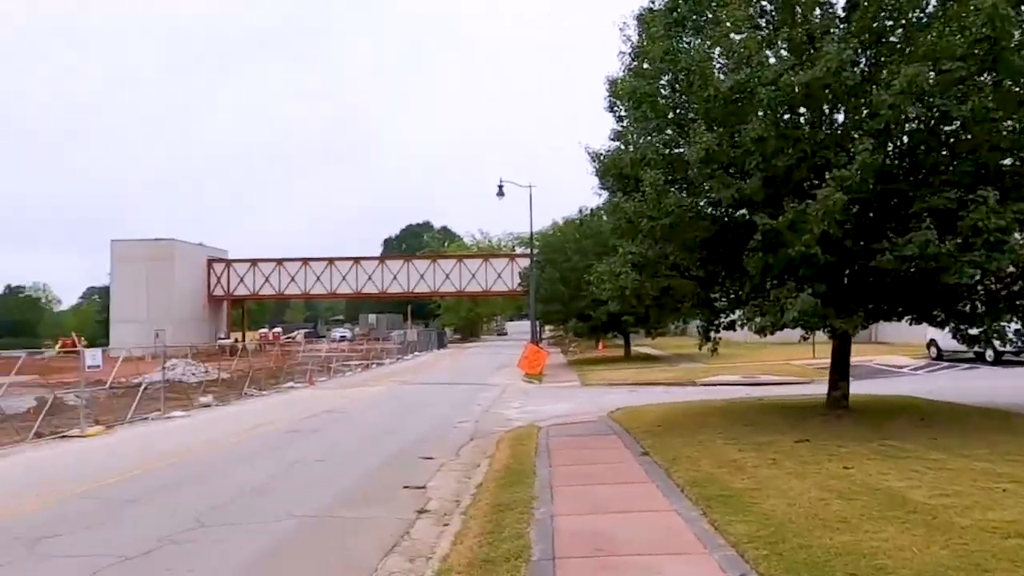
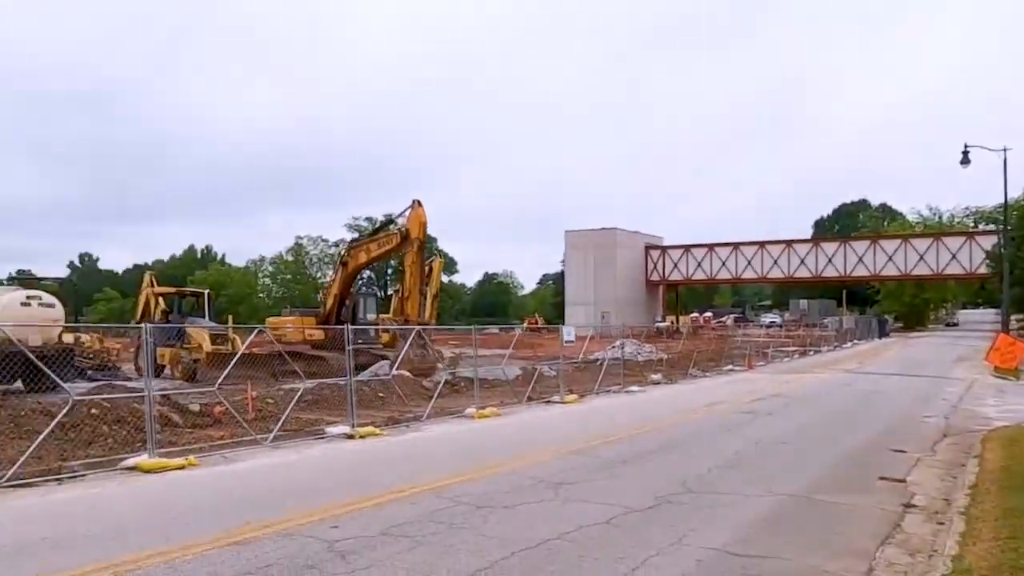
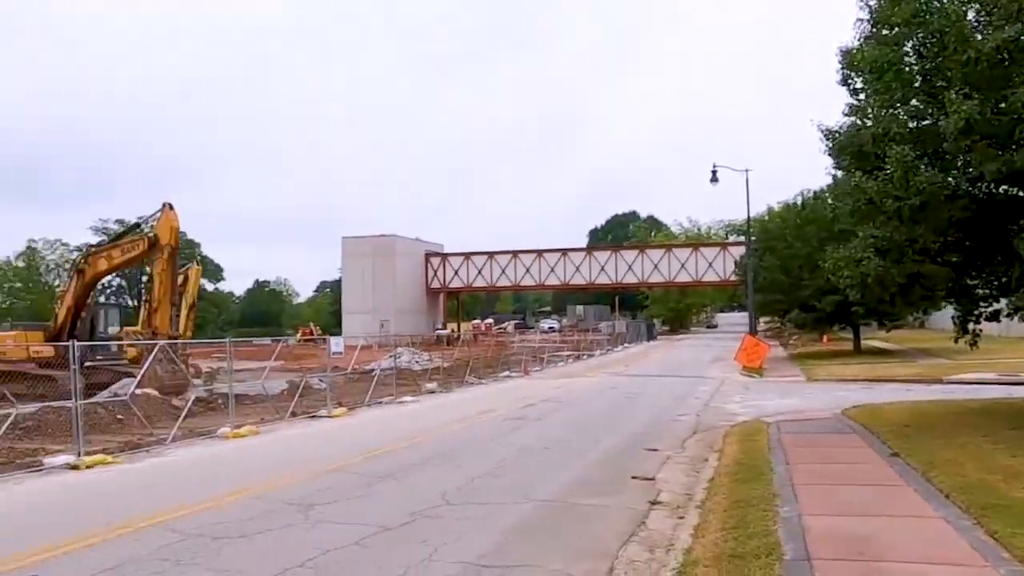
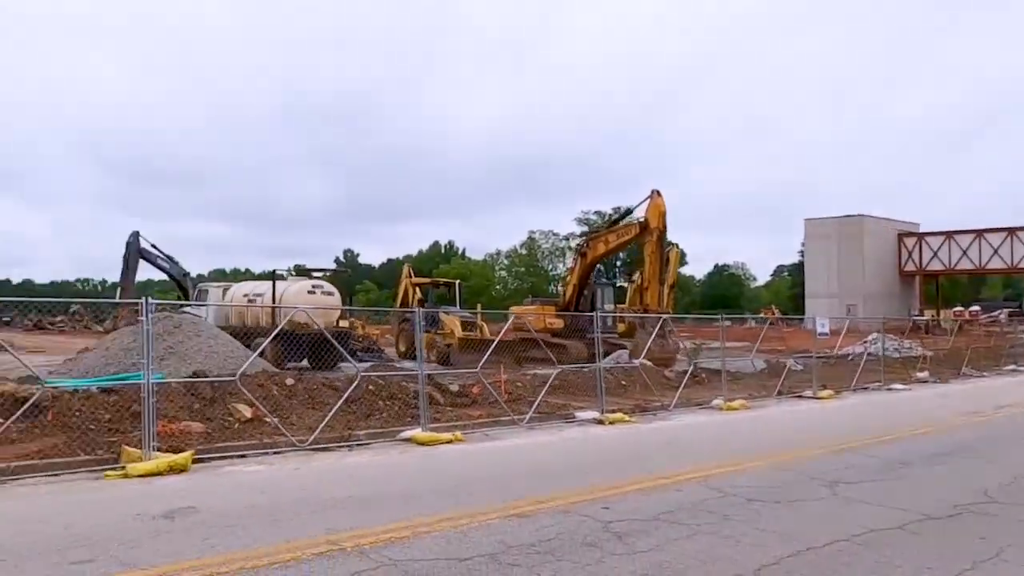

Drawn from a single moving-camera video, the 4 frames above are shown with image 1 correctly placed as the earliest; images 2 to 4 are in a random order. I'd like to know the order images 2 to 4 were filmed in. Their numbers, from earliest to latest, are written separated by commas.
3, 2, 4
